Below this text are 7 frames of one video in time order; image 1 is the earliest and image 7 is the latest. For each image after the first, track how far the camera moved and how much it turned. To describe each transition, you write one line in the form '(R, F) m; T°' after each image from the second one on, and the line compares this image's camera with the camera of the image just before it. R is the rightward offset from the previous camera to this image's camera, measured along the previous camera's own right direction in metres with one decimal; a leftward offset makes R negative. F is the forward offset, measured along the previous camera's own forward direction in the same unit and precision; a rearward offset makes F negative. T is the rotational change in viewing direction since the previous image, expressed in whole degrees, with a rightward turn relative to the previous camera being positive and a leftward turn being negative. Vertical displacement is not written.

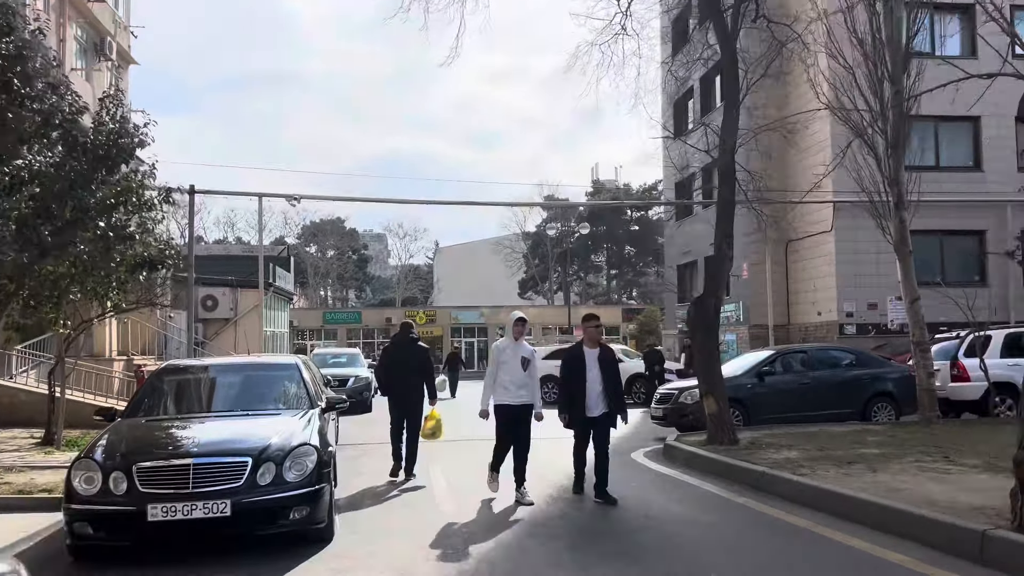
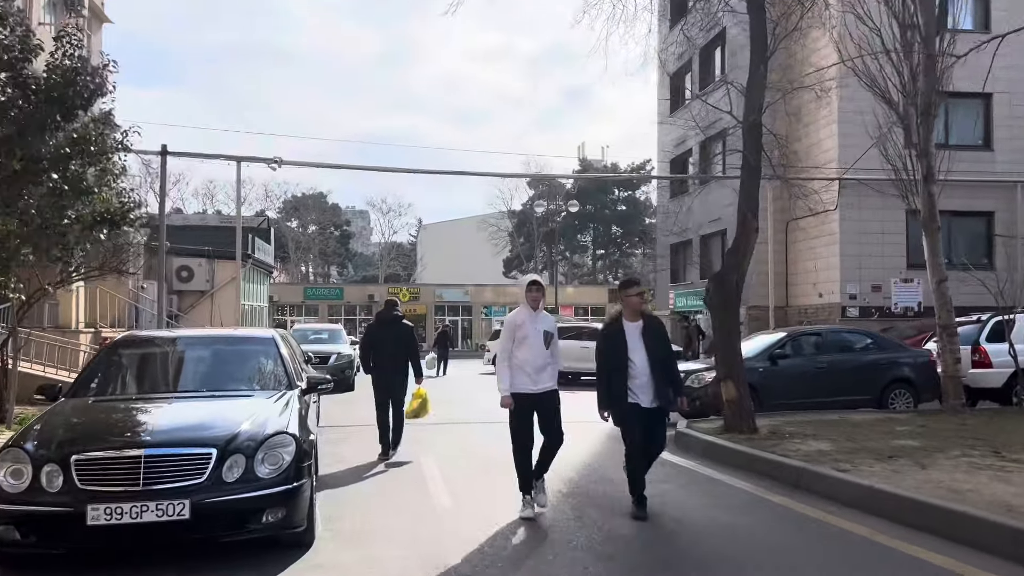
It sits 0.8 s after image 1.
(-0.2, +1.0) m; +1°
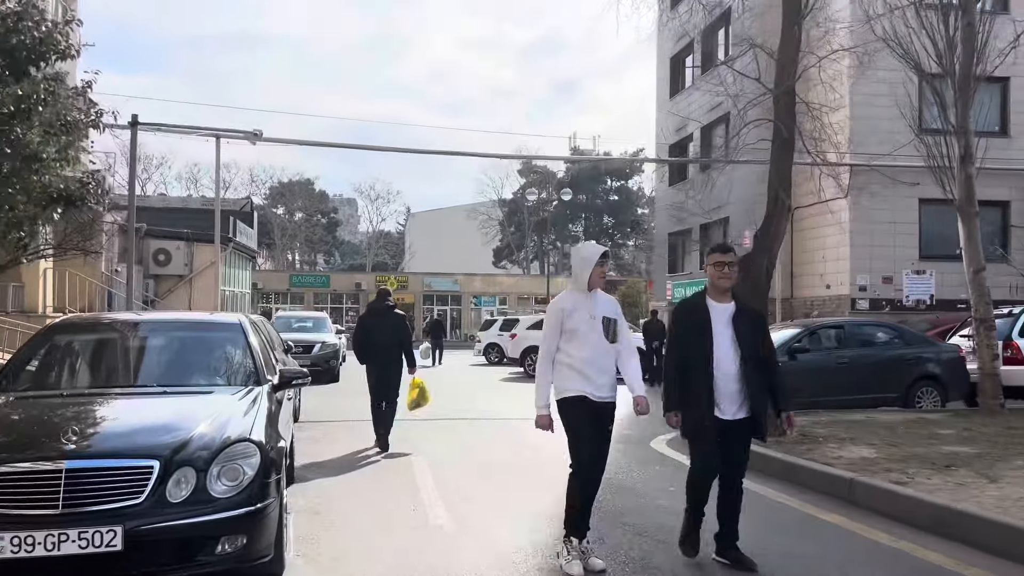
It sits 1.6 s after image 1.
(-0.2, +1.0) m; +1°
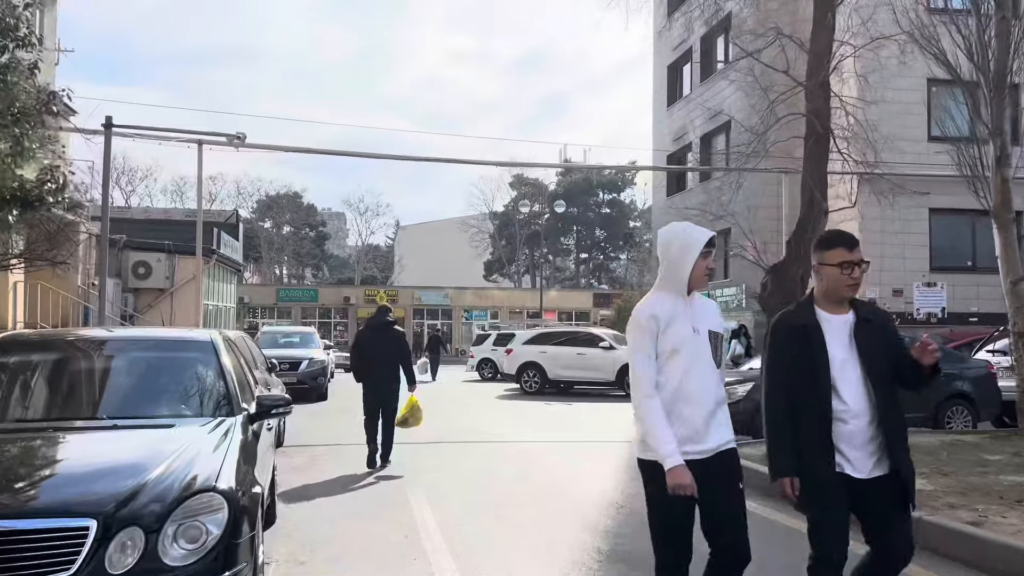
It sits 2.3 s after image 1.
(-0.2, +0.8) m; +1°
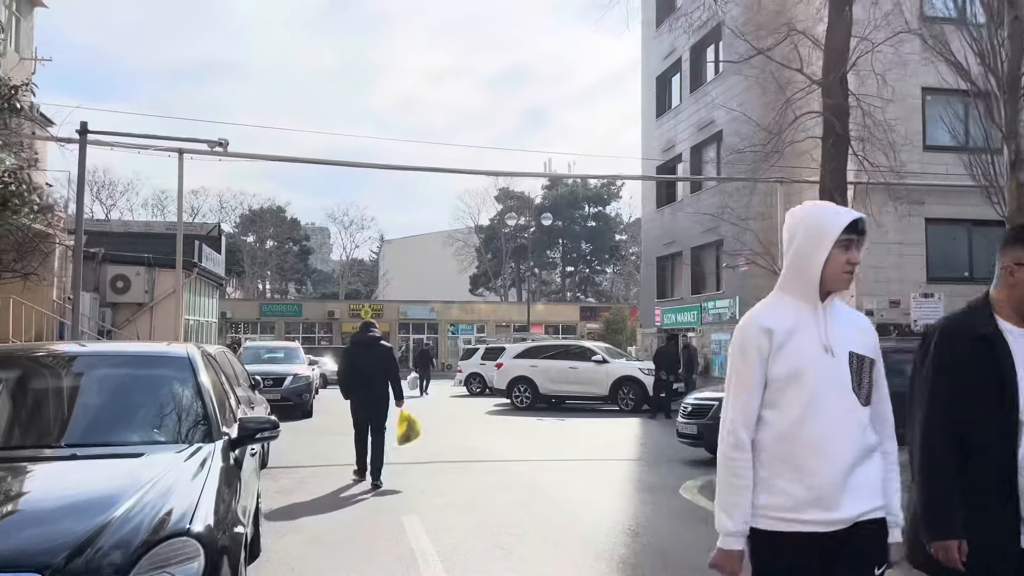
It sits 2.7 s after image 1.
(-0.1, +0.5) m; +1°
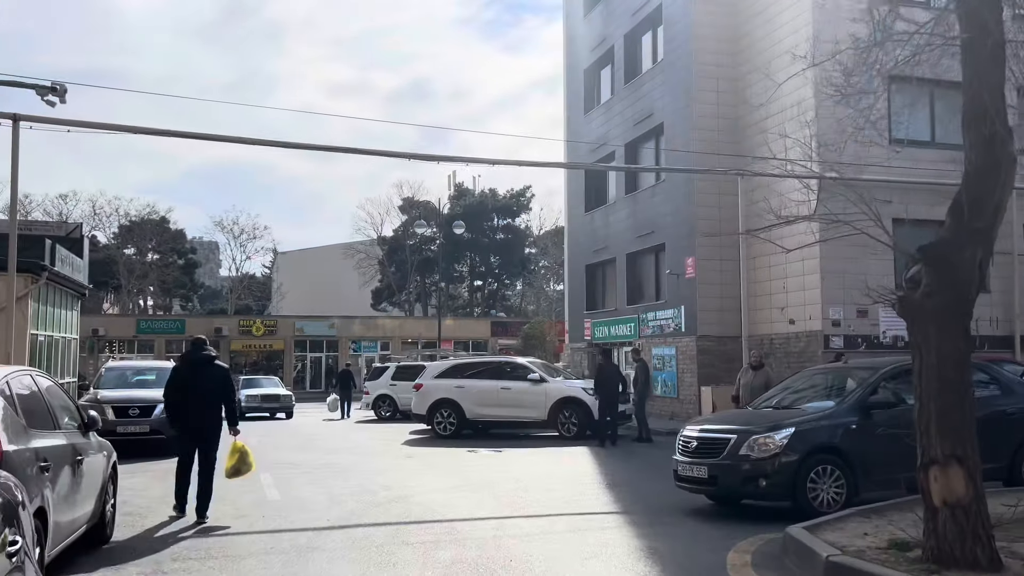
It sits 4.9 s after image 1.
(-0.5, +2.8) m; +7°
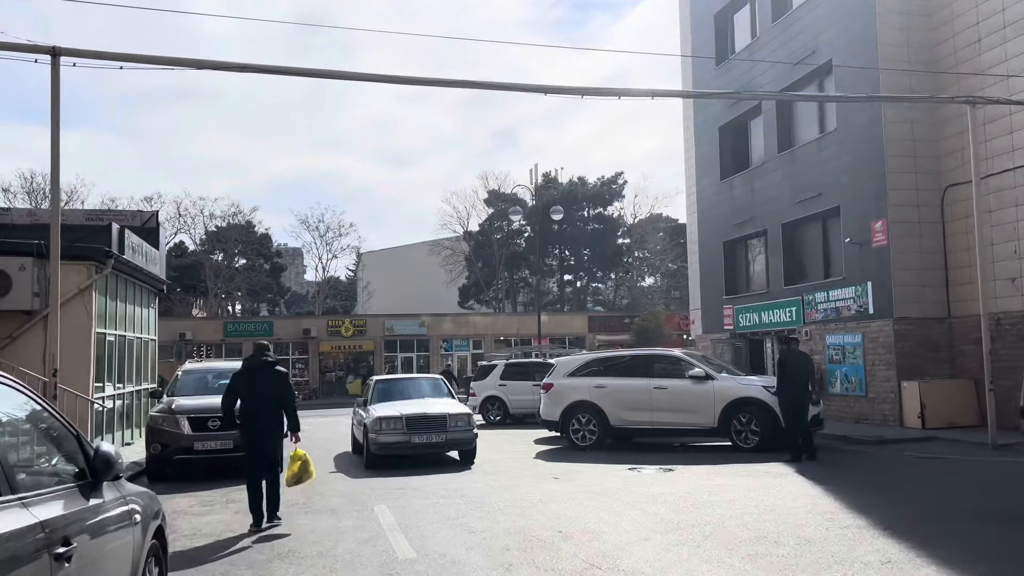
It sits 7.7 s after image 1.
(-1.3, +3.3) m; -5°
